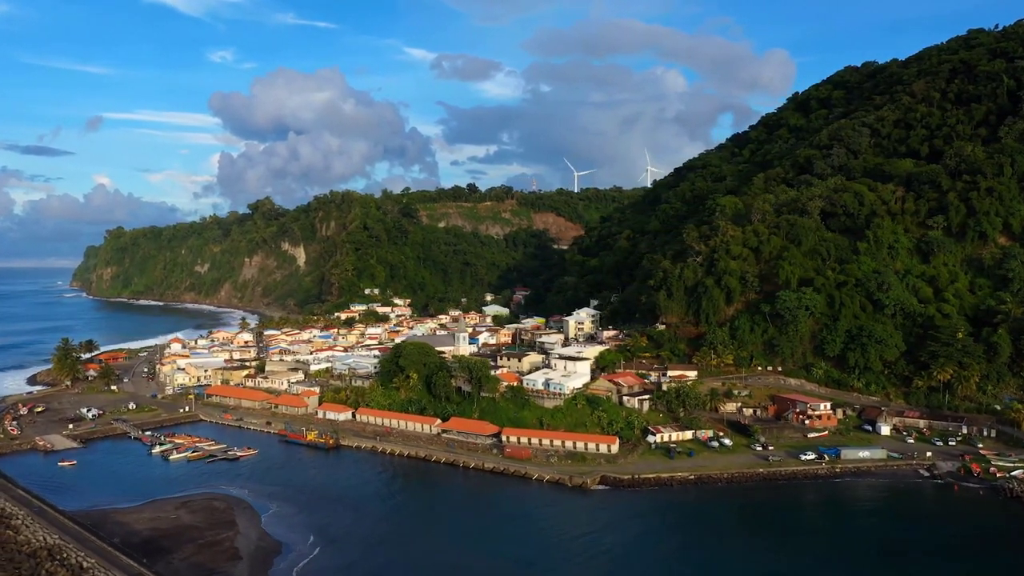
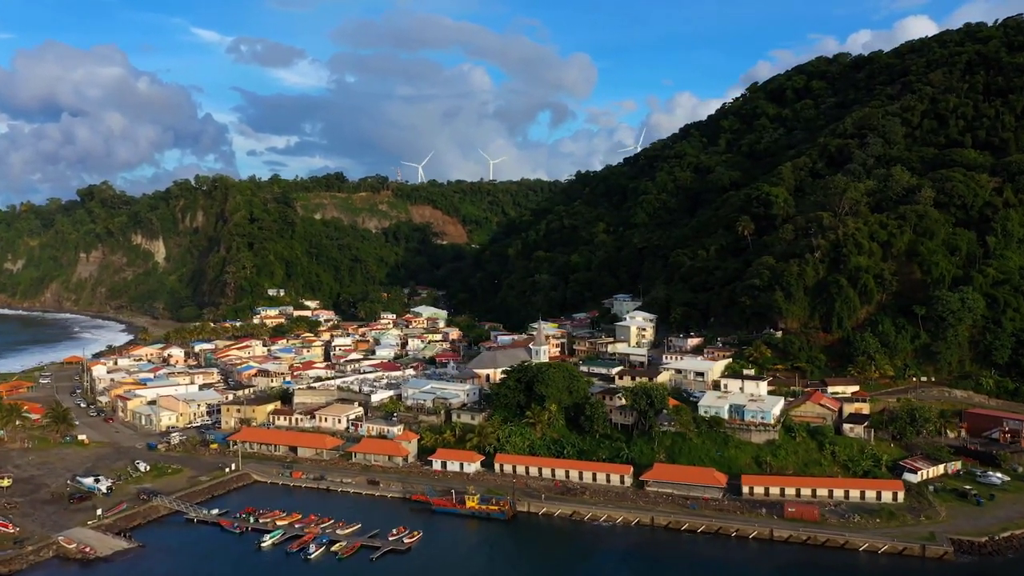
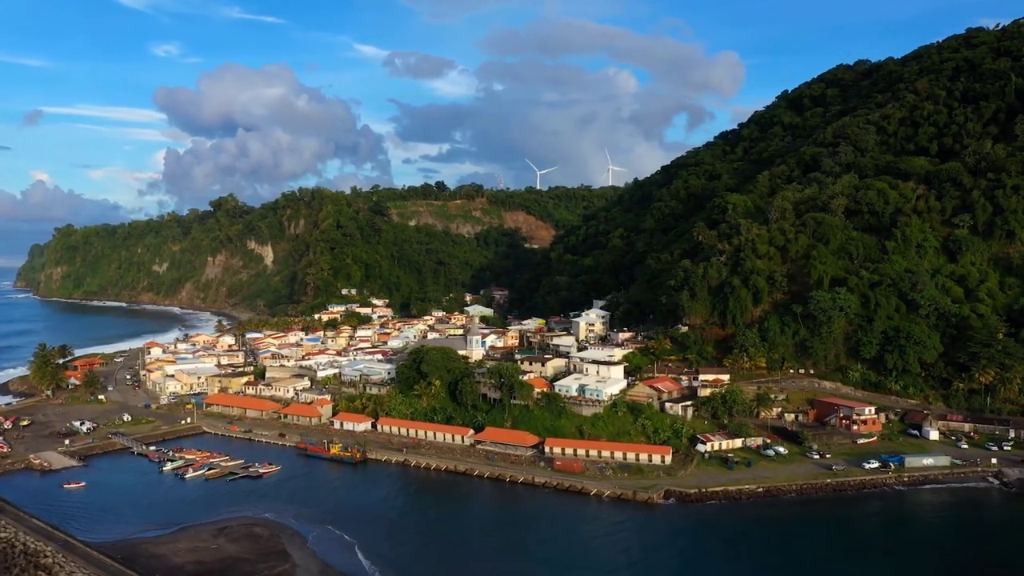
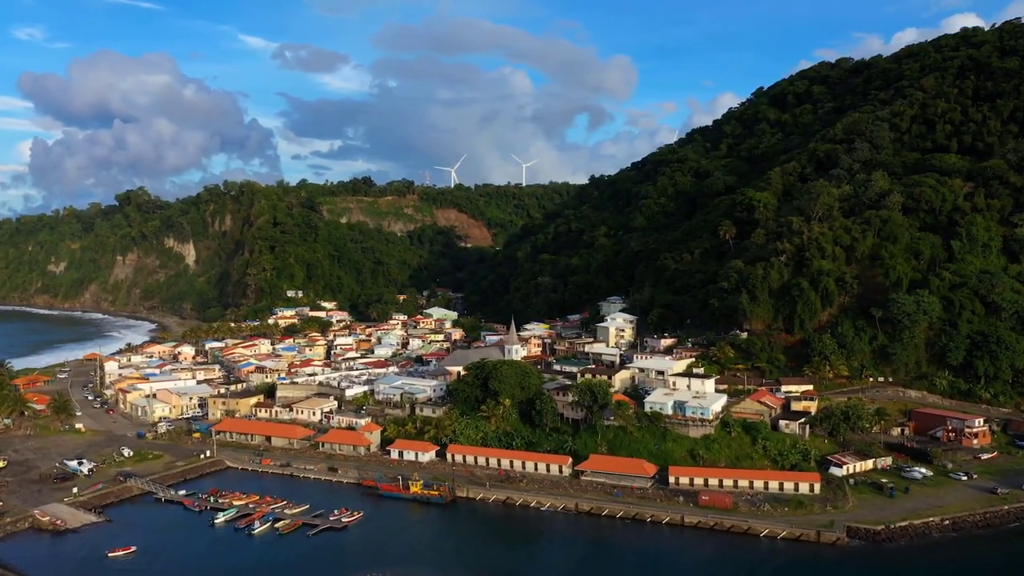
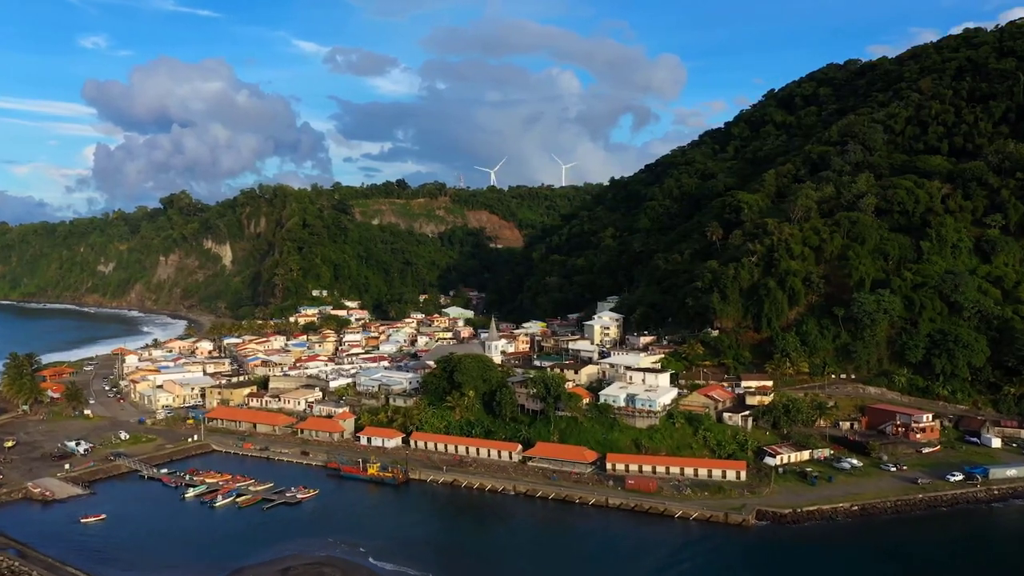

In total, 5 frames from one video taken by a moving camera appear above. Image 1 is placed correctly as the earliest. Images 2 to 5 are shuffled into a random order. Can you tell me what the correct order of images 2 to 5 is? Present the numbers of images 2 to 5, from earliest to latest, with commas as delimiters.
3, 5, 4, 2
